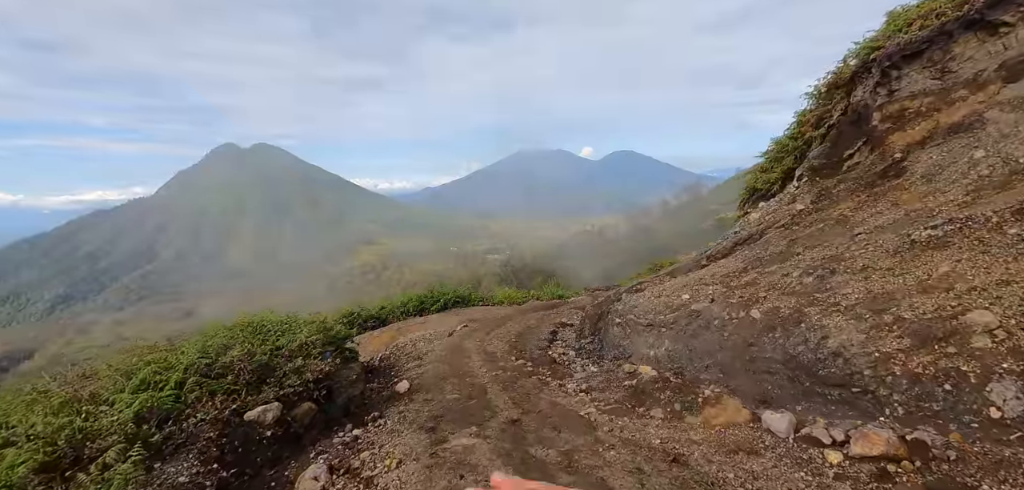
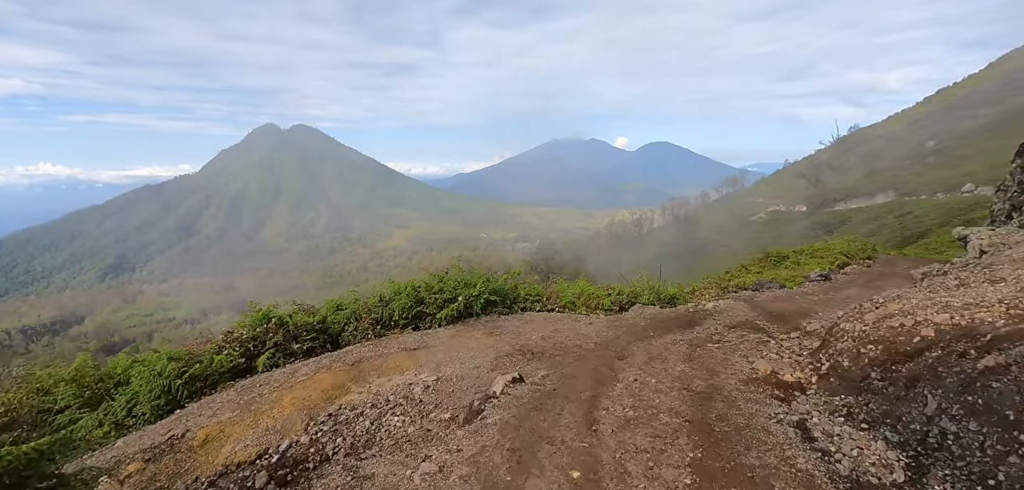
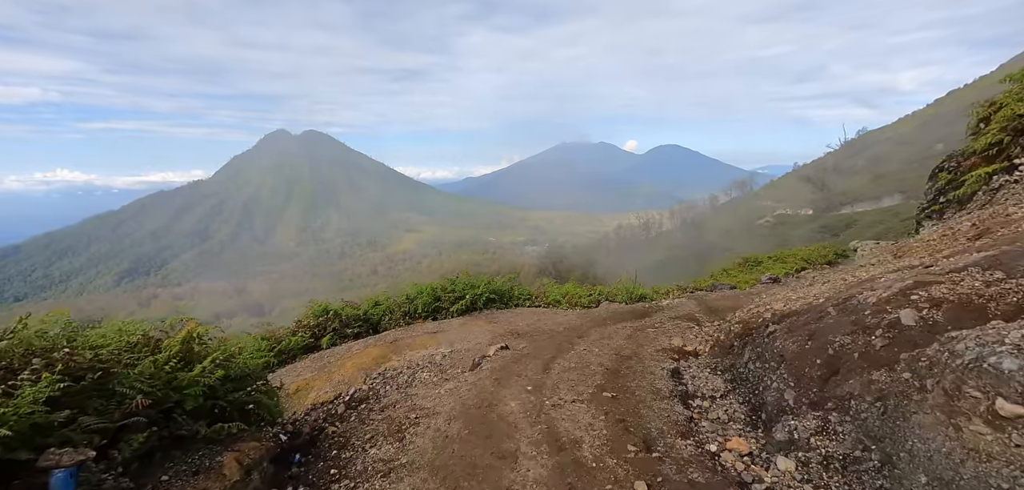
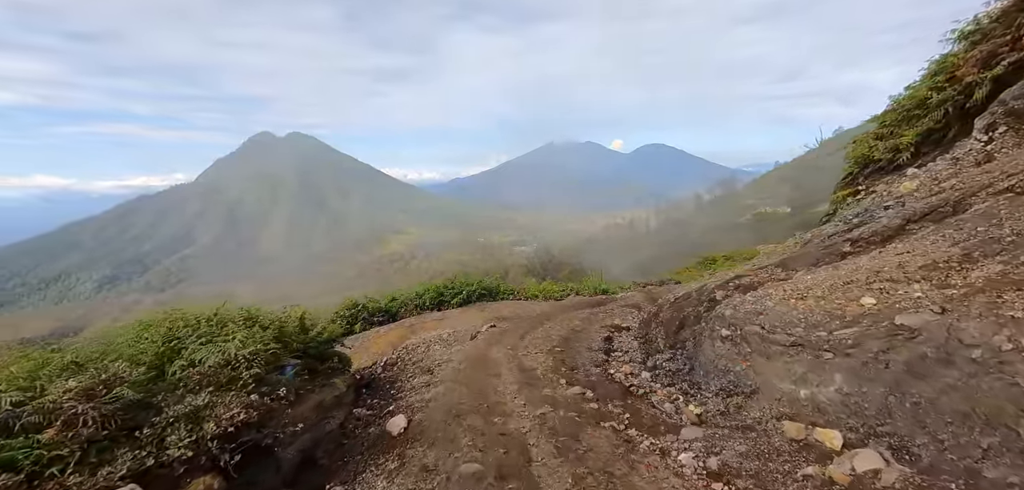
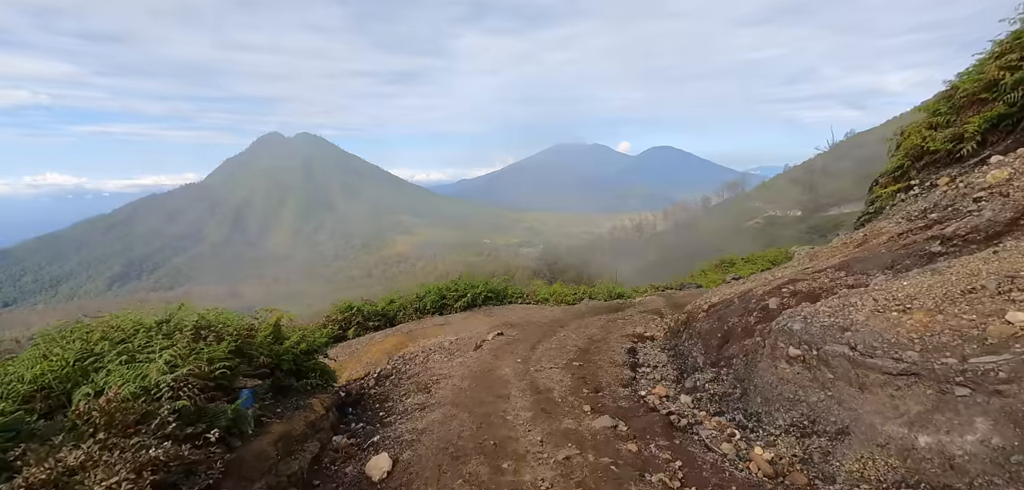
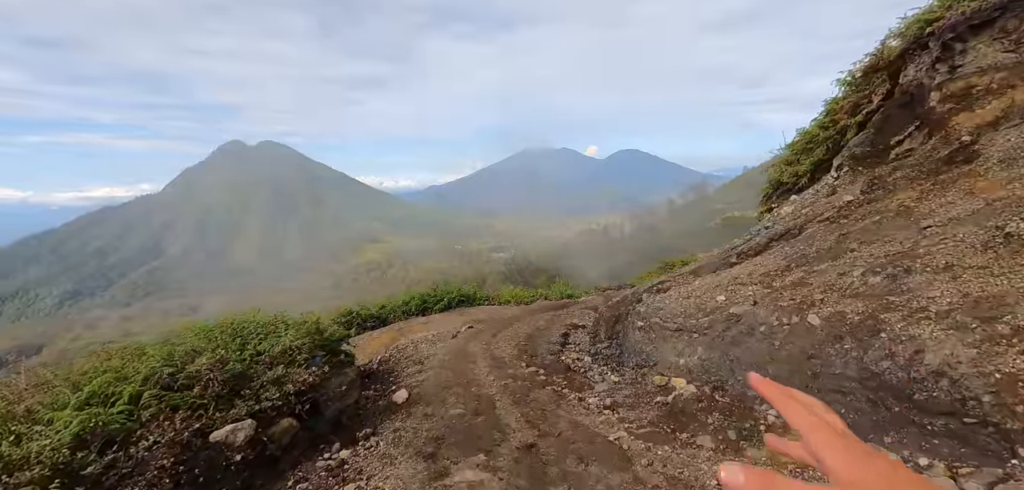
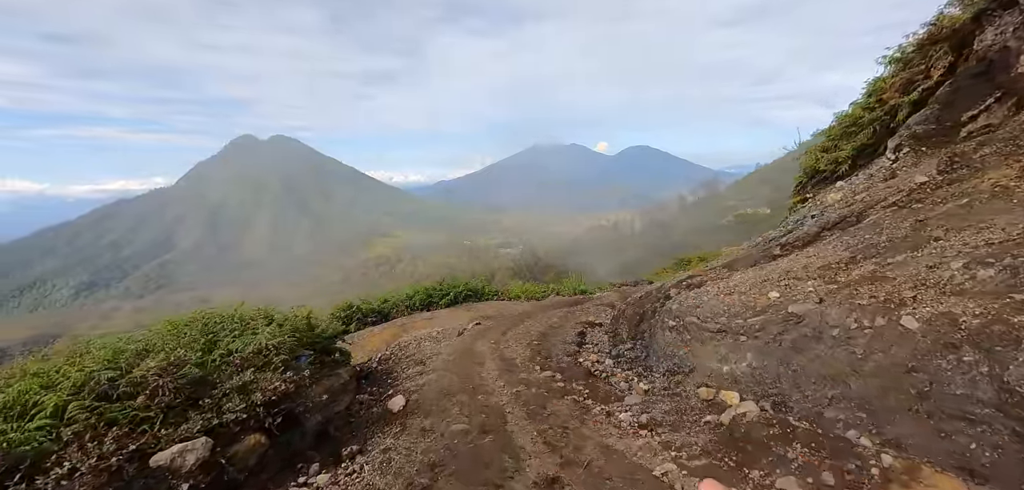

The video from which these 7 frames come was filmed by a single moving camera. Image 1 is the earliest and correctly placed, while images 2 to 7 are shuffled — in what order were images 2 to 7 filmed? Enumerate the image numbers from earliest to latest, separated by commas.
6, 7, 4, 5, 3, 2
